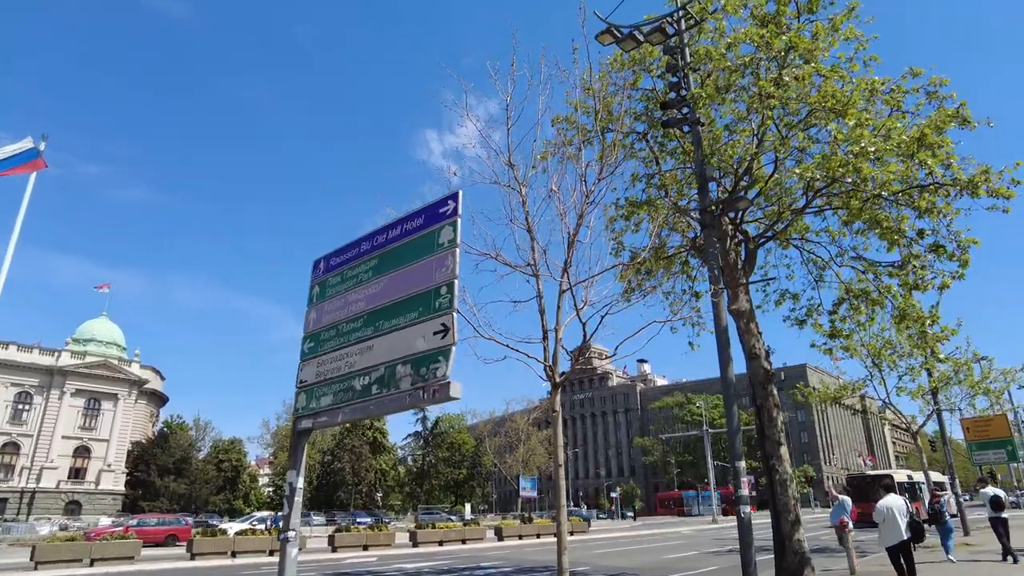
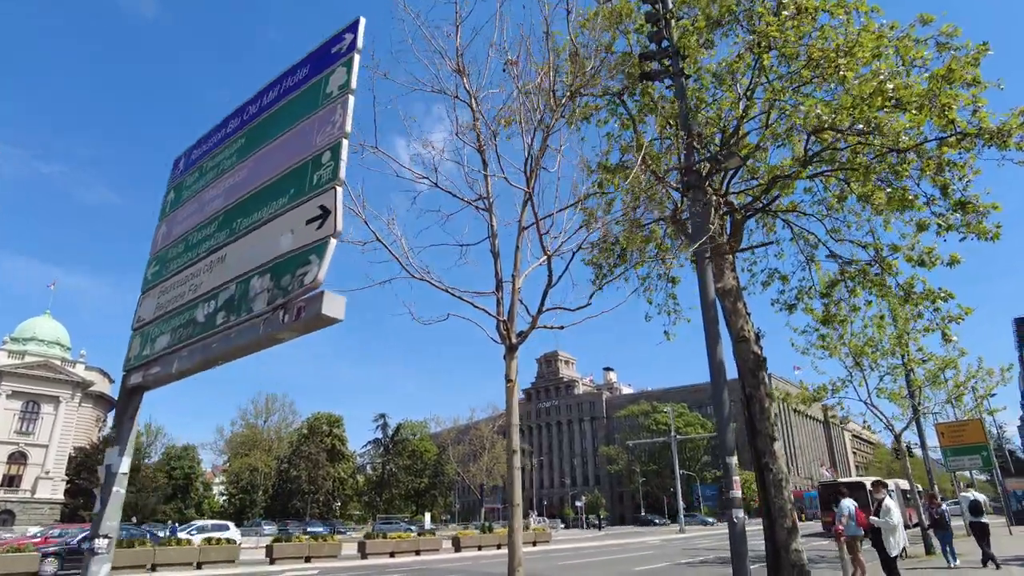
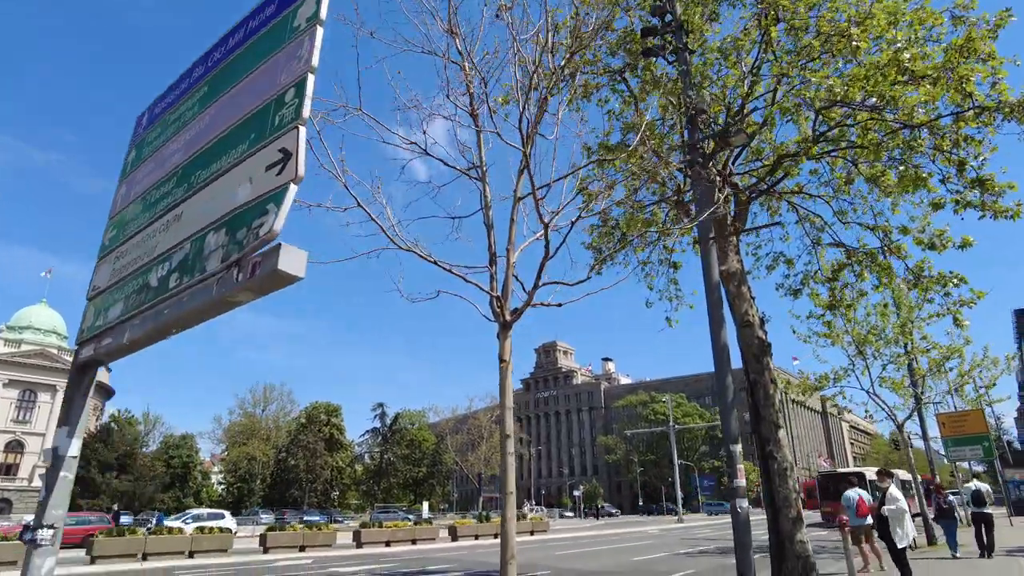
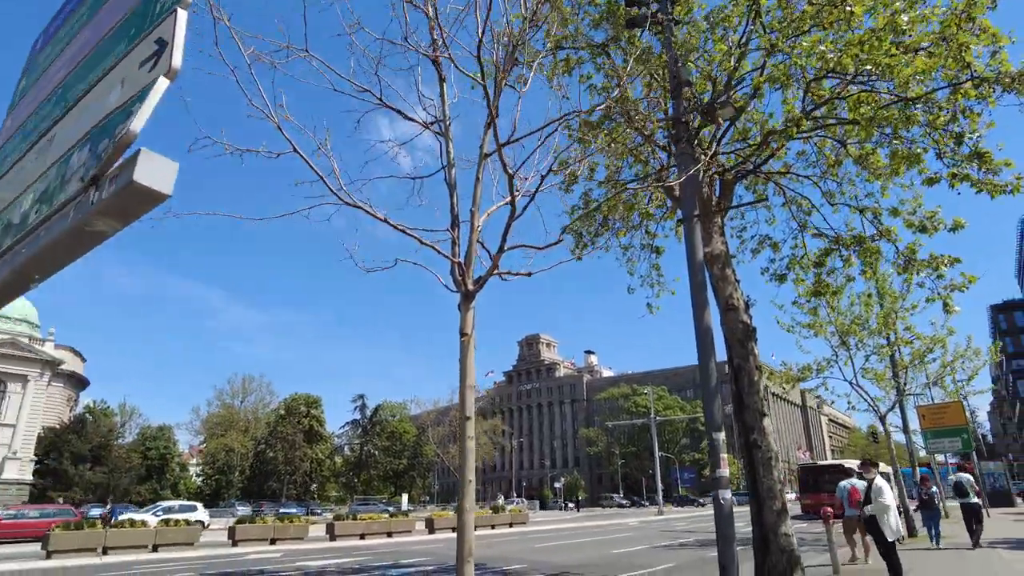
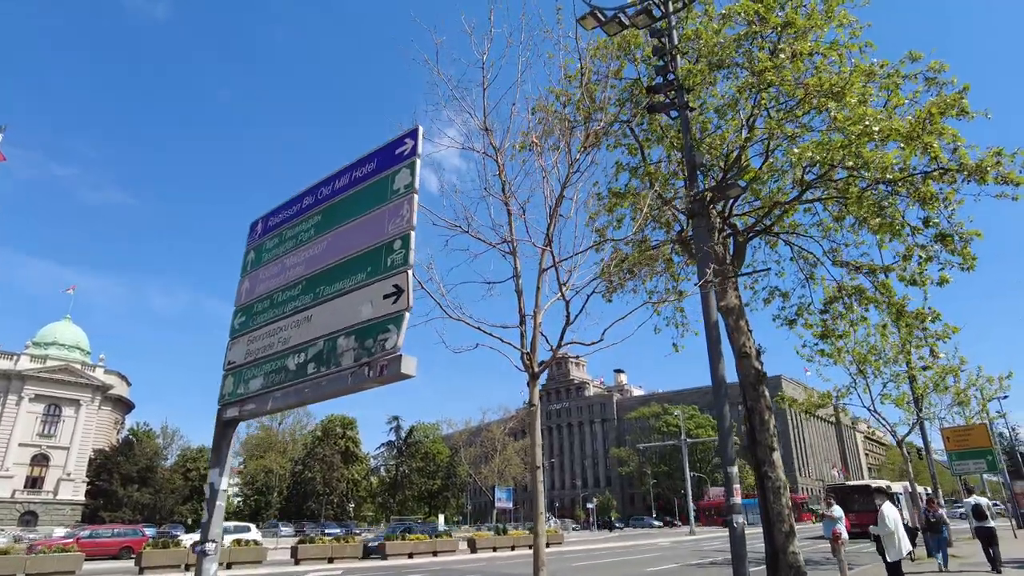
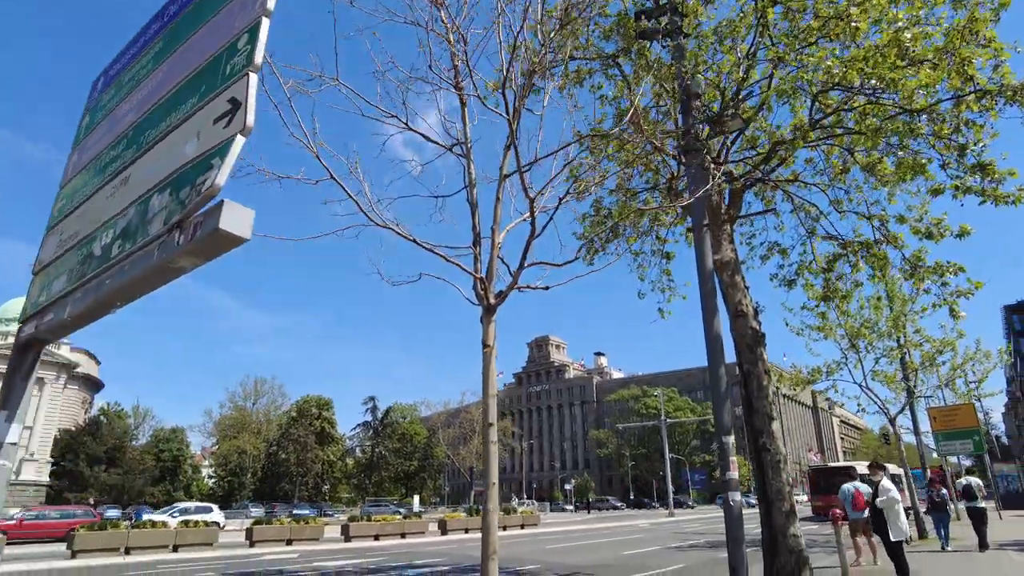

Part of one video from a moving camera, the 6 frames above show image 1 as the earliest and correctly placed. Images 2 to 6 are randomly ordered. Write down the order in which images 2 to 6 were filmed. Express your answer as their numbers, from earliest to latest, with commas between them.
5, 2, 3, 6, 4
